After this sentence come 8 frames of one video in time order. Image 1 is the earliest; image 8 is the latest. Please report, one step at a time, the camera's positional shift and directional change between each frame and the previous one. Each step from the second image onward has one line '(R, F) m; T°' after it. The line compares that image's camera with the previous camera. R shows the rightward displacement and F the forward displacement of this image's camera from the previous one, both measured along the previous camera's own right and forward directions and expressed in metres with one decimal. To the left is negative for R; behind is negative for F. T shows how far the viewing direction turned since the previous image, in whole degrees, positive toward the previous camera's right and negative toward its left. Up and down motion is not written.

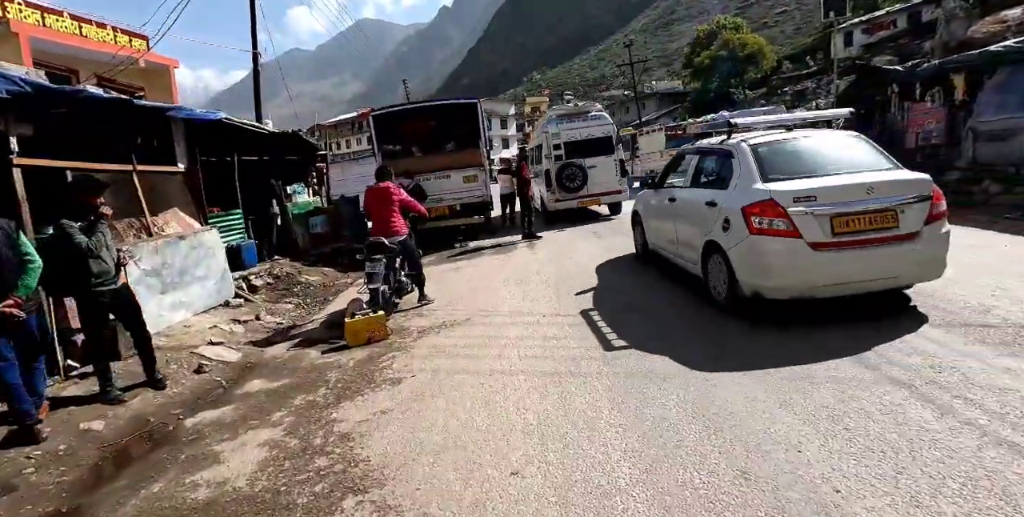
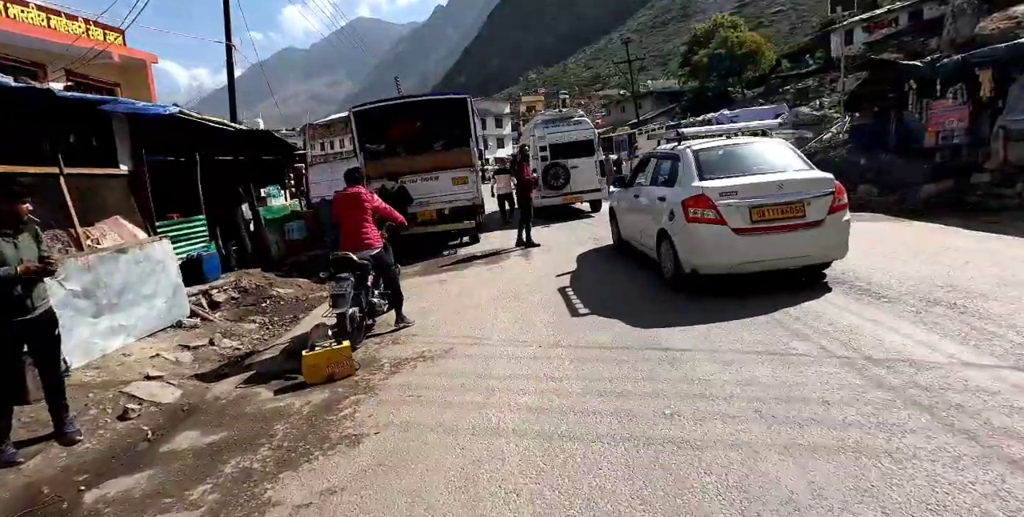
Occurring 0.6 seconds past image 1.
(0.0, +1.0) m; 0°
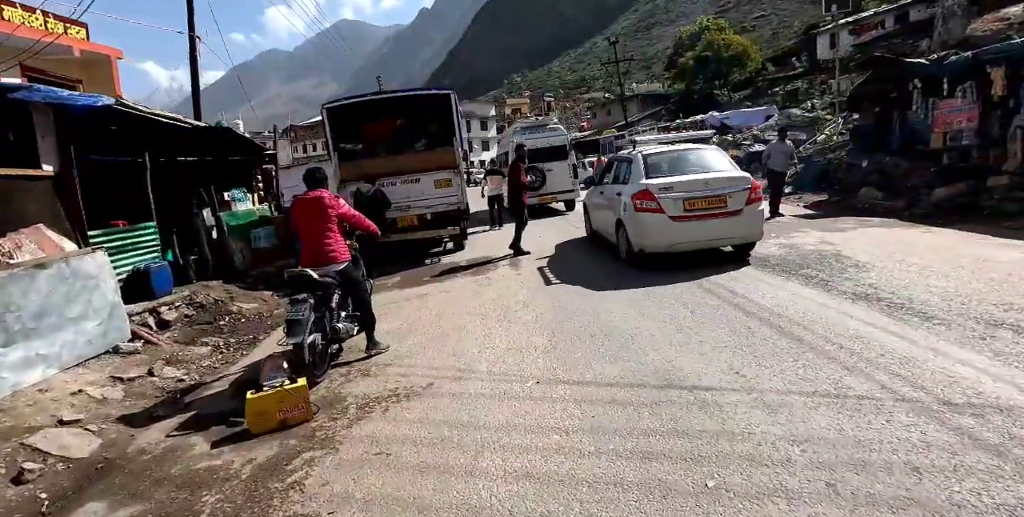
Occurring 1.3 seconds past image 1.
(-0.1, +1.0) m; +1°
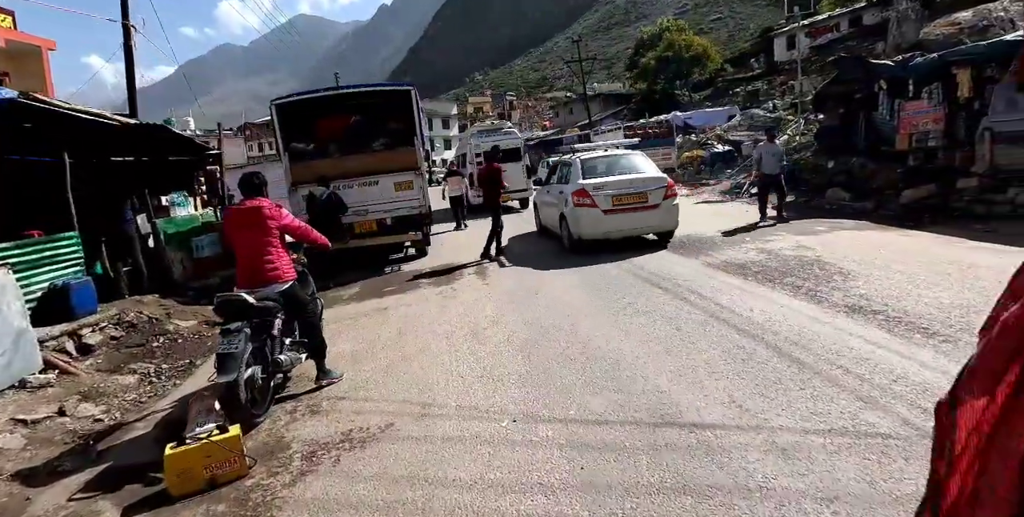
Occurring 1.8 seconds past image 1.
(-0.1, +0.6) m; +4°
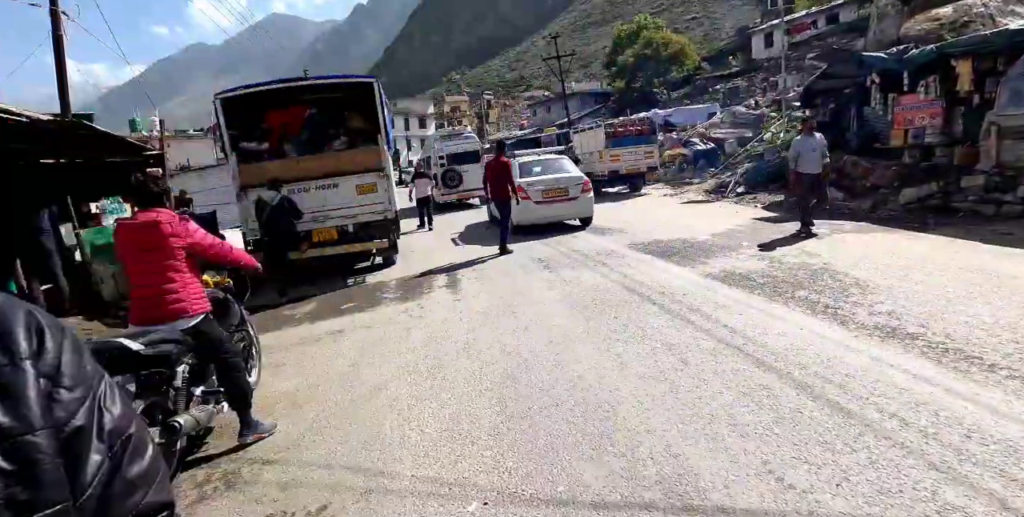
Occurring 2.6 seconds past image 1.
(+0.1, +1.0) m; +2°
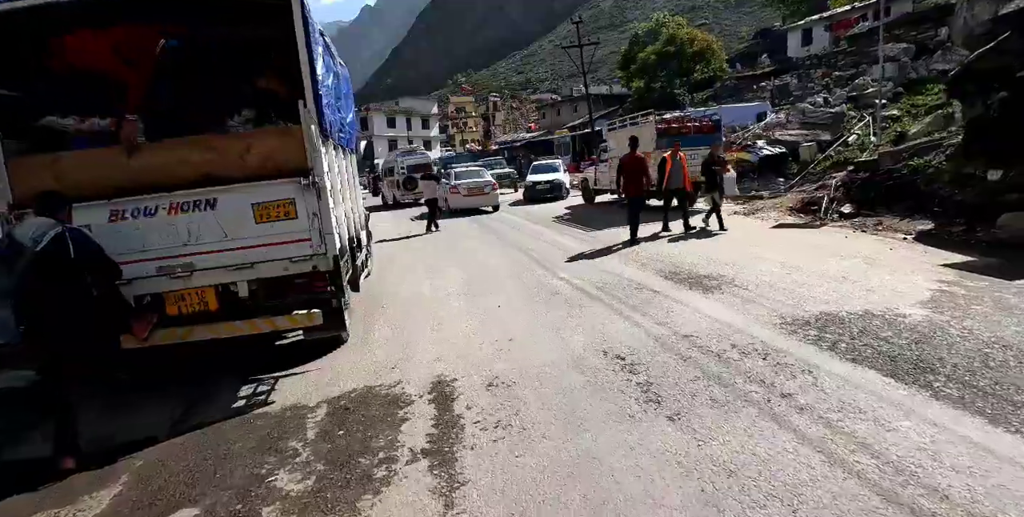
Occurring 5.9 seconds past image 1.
(-0.5, +5.0) m; 0°
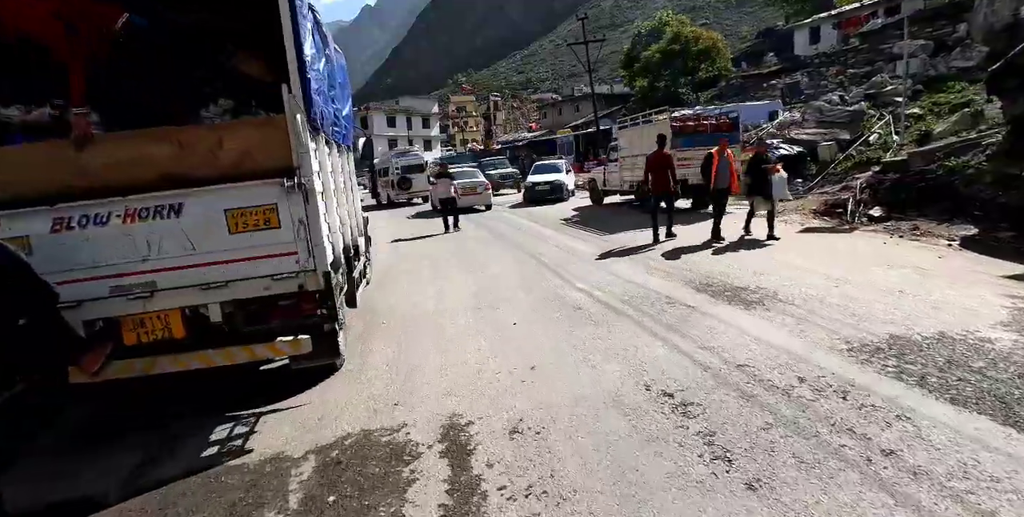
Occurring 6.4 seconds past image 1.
(-0.2, +0.8) m; 0°
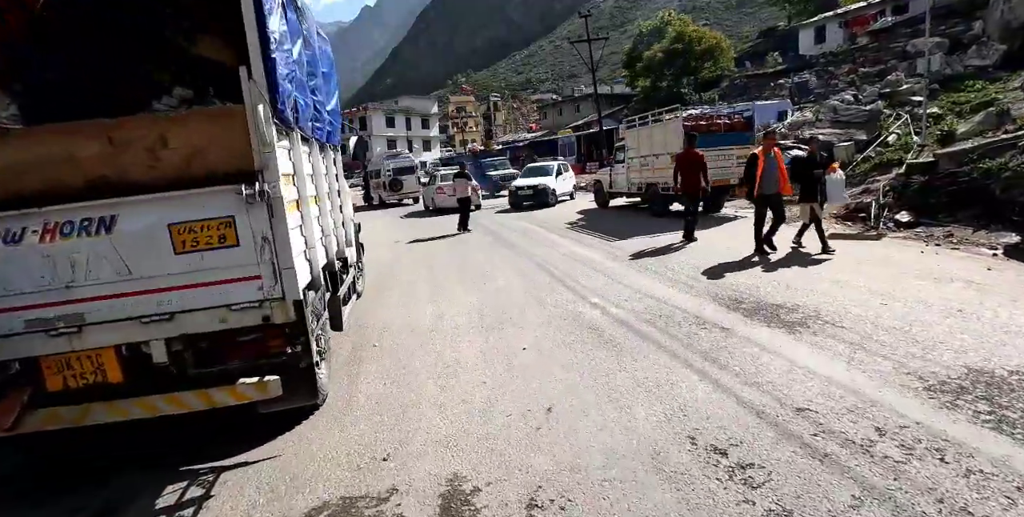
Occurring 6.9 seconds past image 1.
(-0.1, +0.8) m; 0°
